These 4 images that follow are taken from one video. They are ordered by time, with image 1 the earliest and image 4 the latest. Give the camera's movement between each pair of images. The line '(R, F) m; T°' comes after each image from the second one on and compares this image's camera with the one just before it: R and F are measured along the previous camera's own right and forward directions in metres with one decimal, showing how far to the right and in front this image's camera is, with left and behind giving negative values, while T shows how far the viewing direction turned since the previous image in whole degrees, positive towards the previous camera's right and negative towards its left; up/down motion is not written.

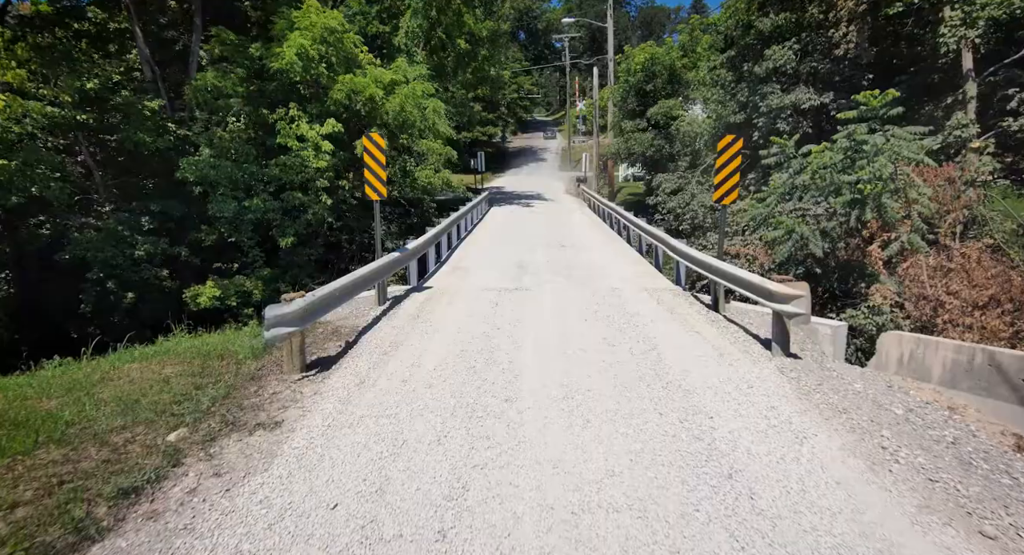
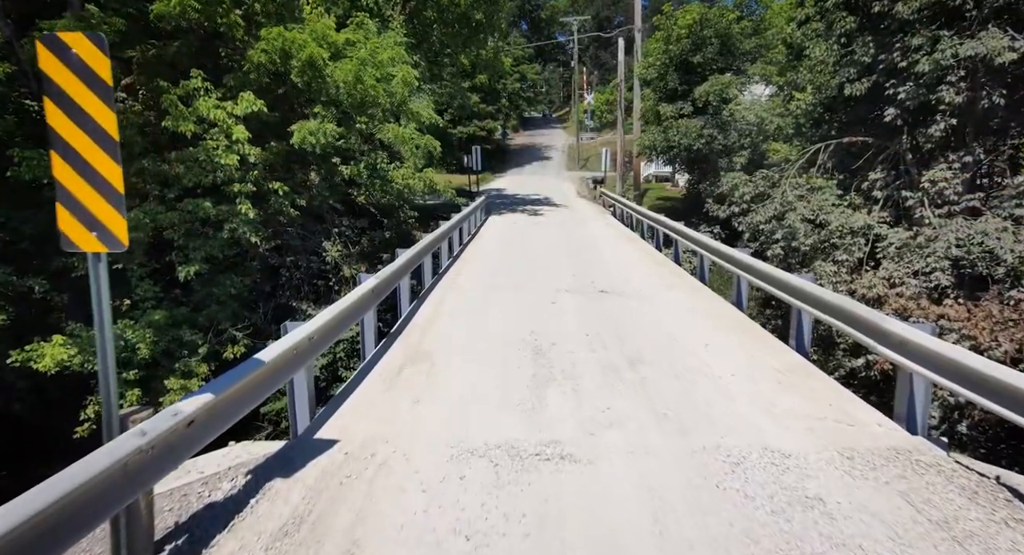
(-0.1, +5.3) m; 0°
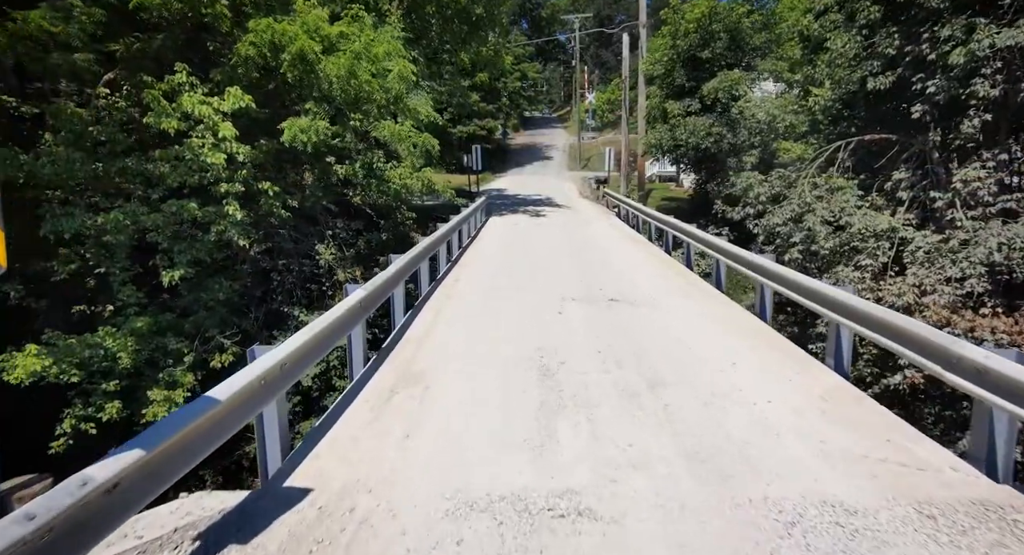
(0.0, +0.6) m; 0°
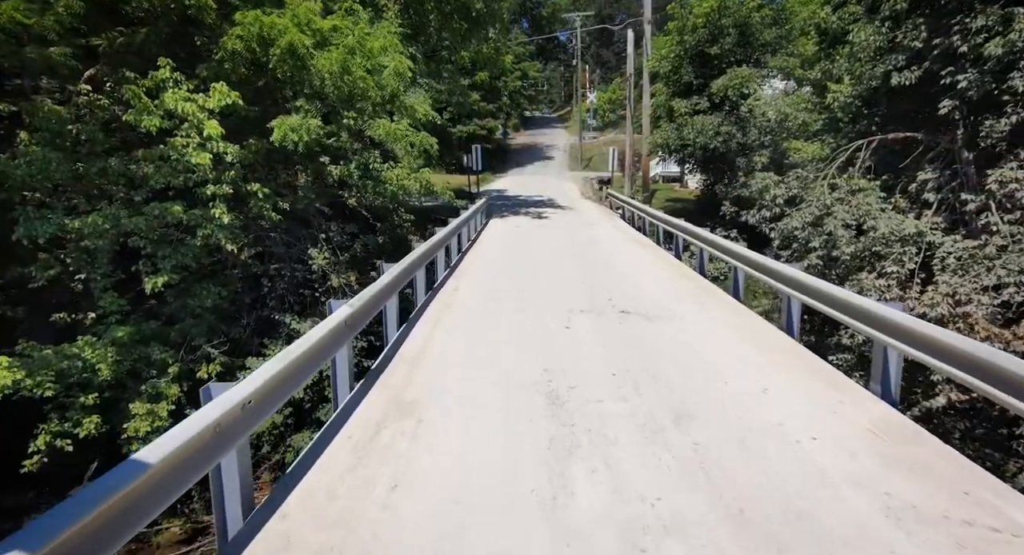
(0.0, +0.6) m; 0°
